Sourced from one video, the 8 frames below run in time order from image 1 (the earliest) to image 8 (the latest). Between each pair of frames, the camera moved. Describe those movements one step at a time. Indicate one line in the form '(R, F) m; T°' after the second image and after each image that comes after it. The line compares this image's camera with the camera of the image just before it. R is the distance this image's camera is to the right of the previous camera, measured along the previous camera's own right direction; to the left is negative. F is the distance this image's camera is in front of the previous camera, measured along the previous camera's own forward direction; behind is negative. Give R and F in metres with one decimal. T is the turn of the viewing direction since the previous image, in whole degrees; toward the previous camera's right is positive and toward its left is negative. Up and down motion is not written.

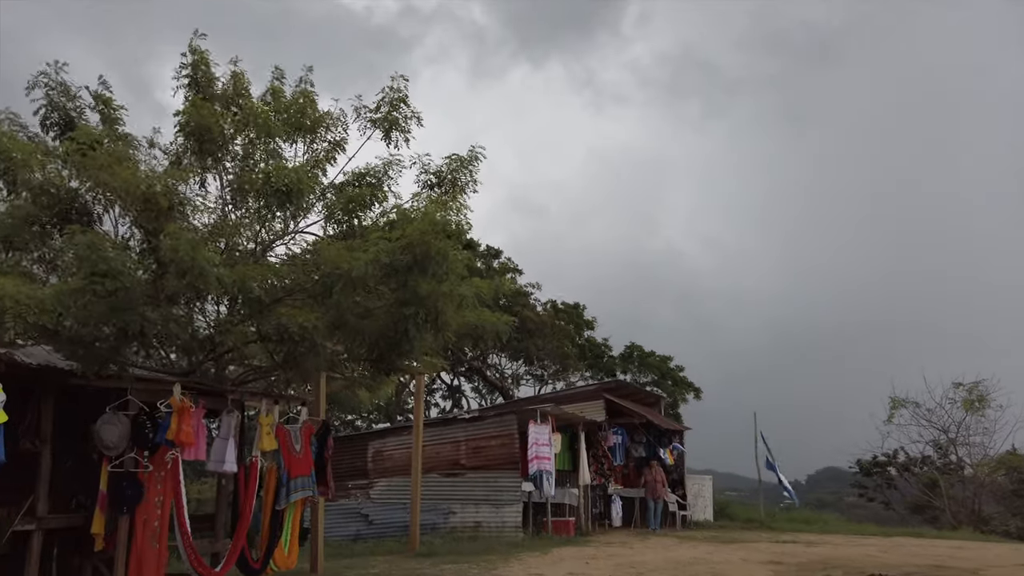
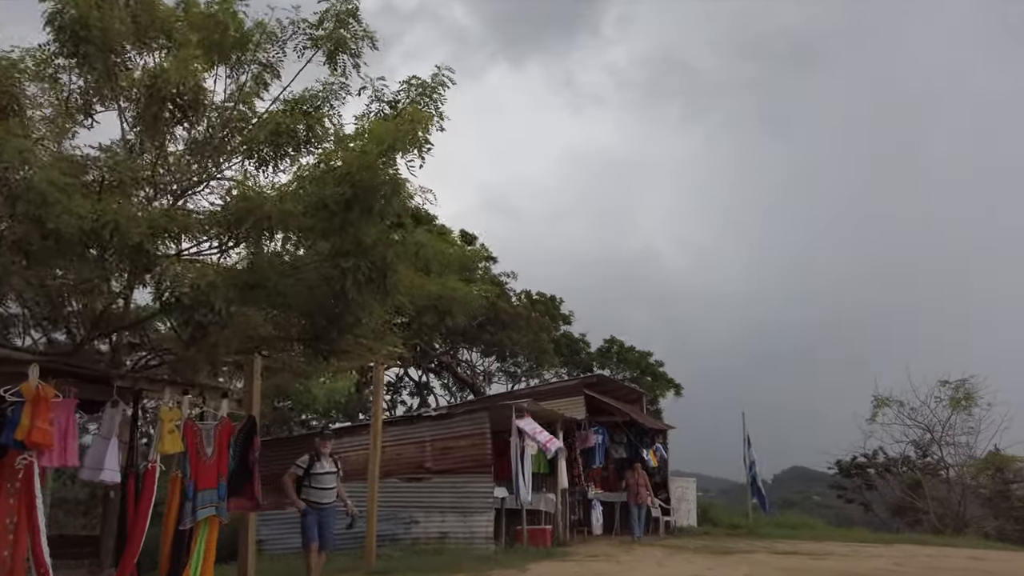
(0.0, +1.6) m; +2°
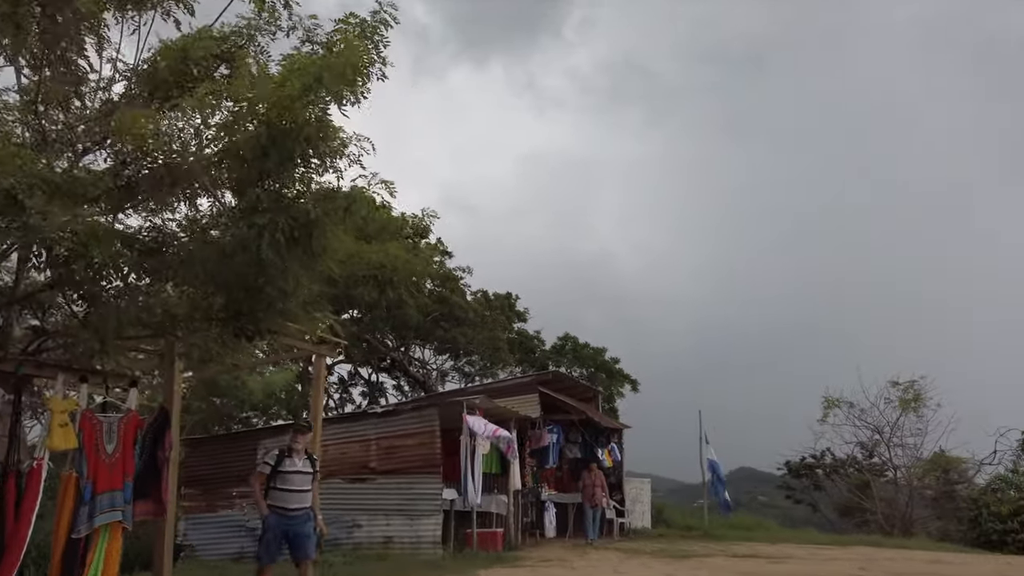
(0.0, +0.7) m; +3°
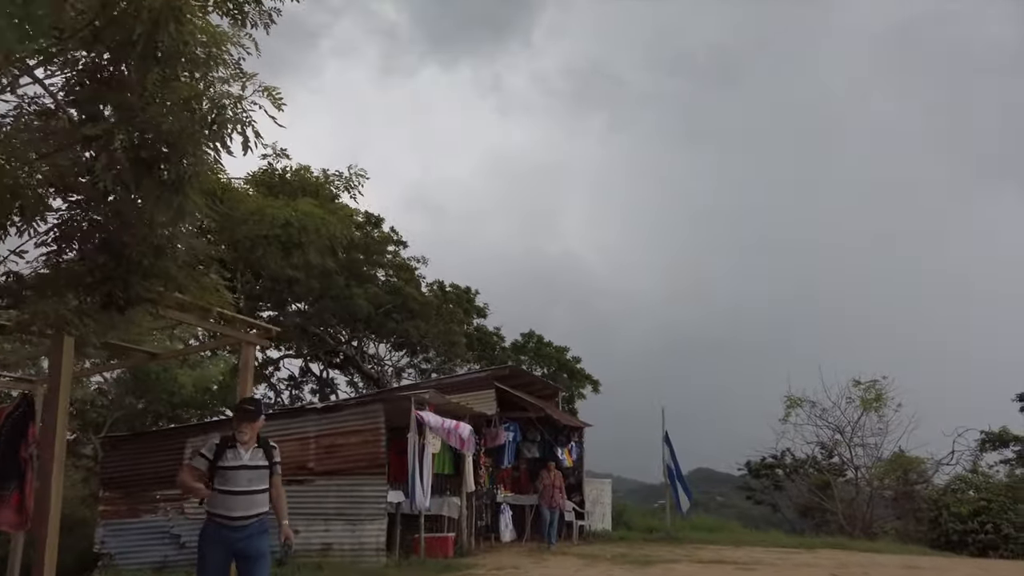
(+0.1, +0.9) m; +3°
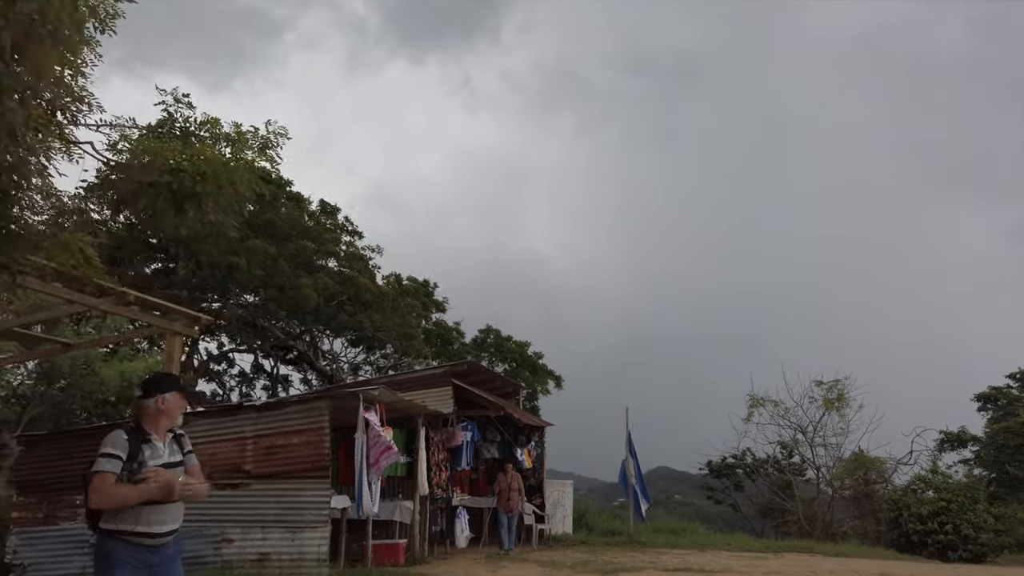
(+0.1, +0.8) m; +3°
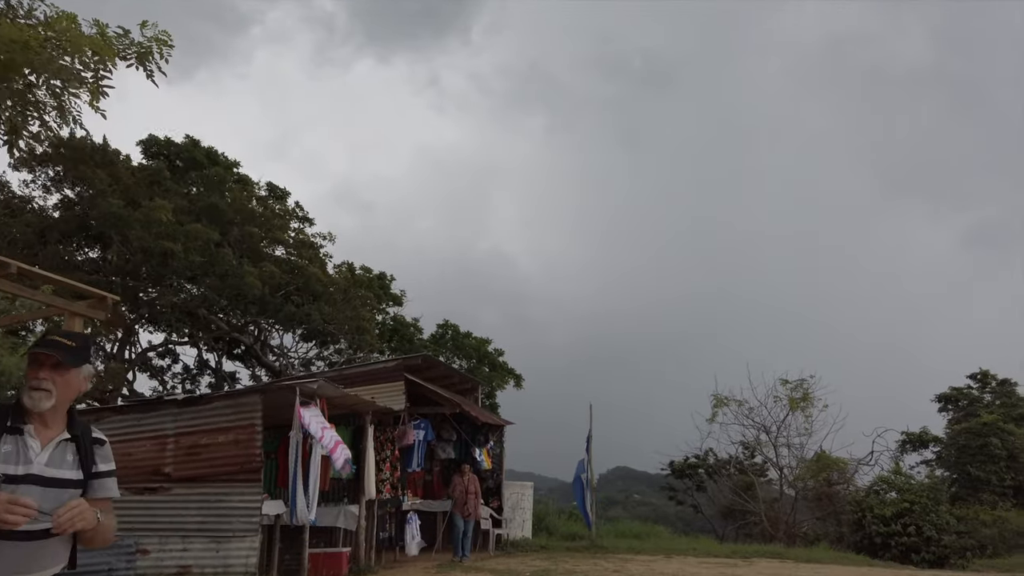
(+0.1, +1.0) m; +3°
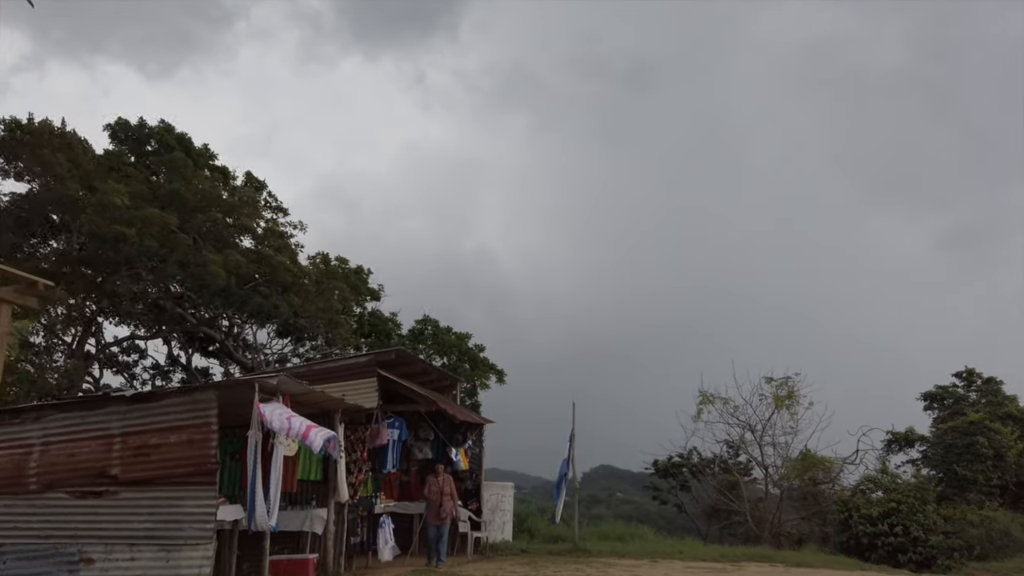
(+0.1, +0.6) m; +1°
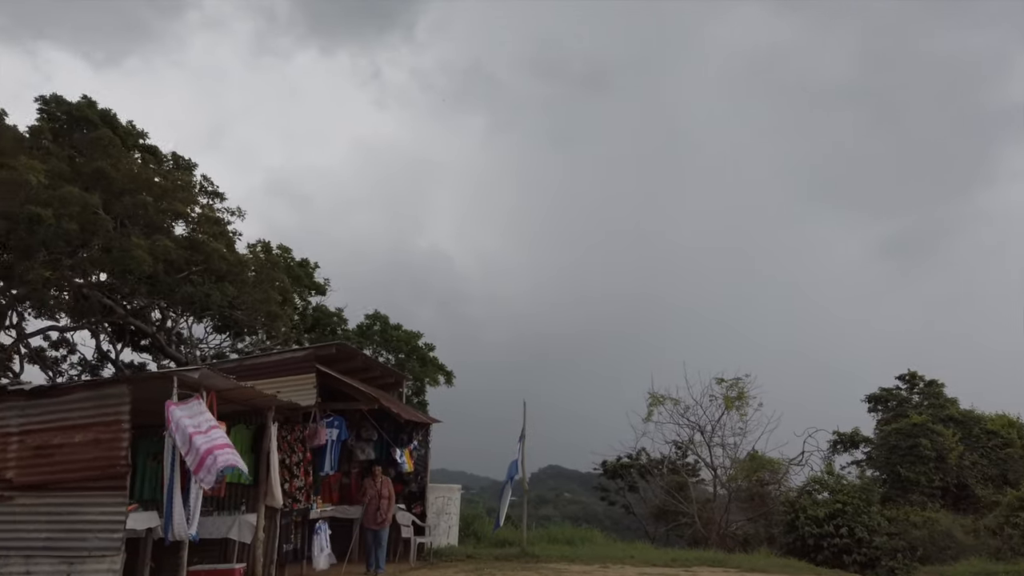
(0.0, +0.6) m; +4°
